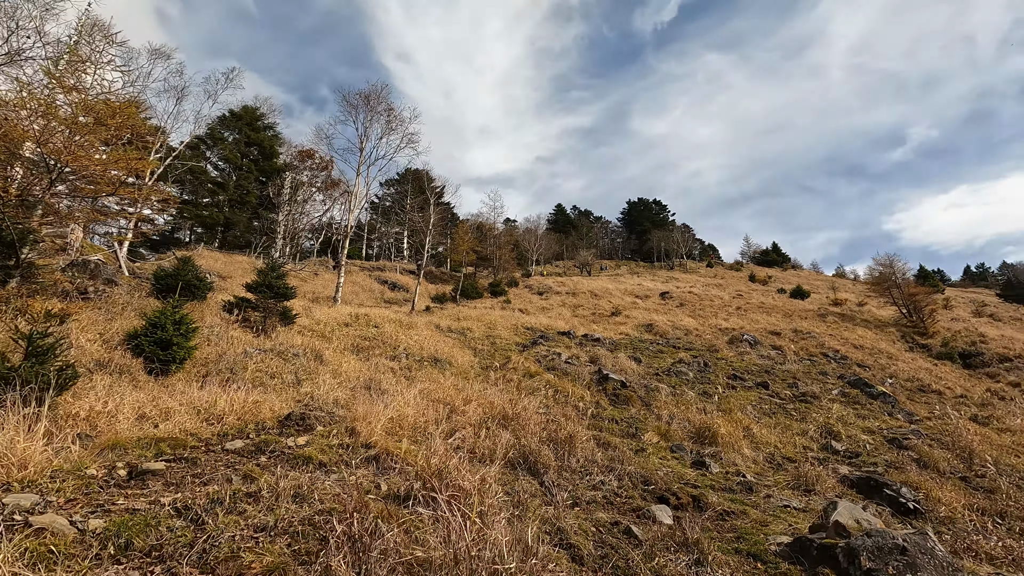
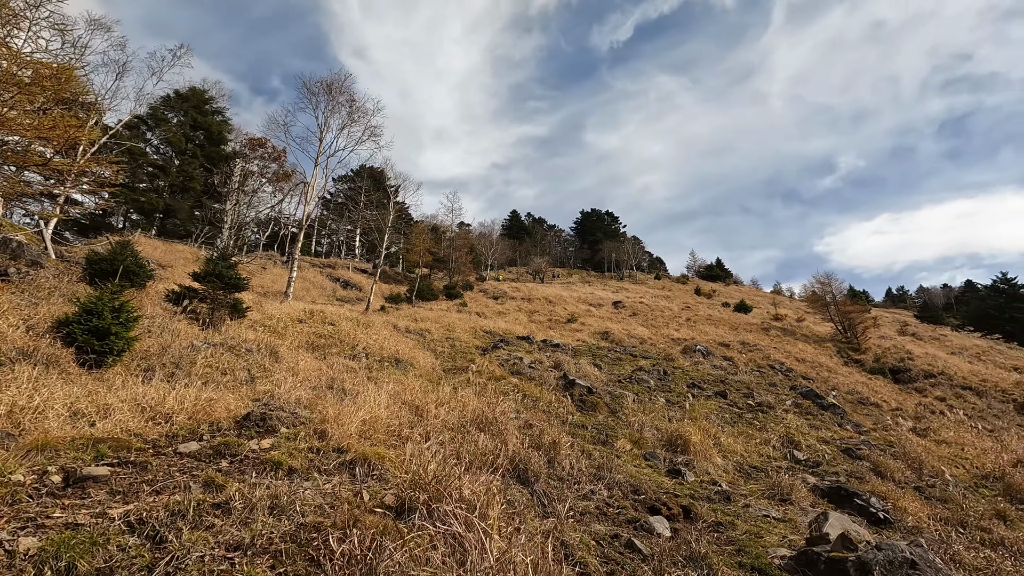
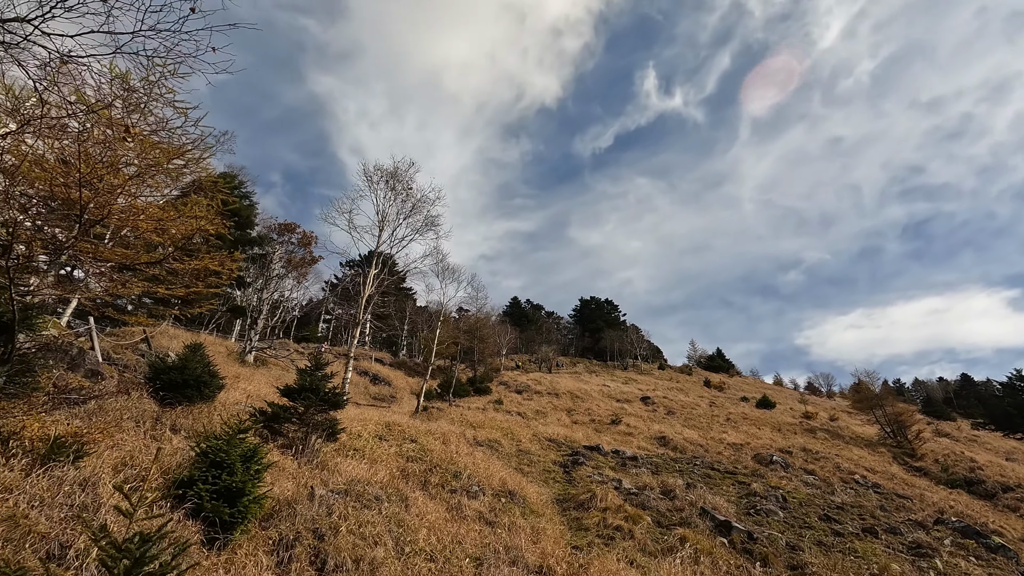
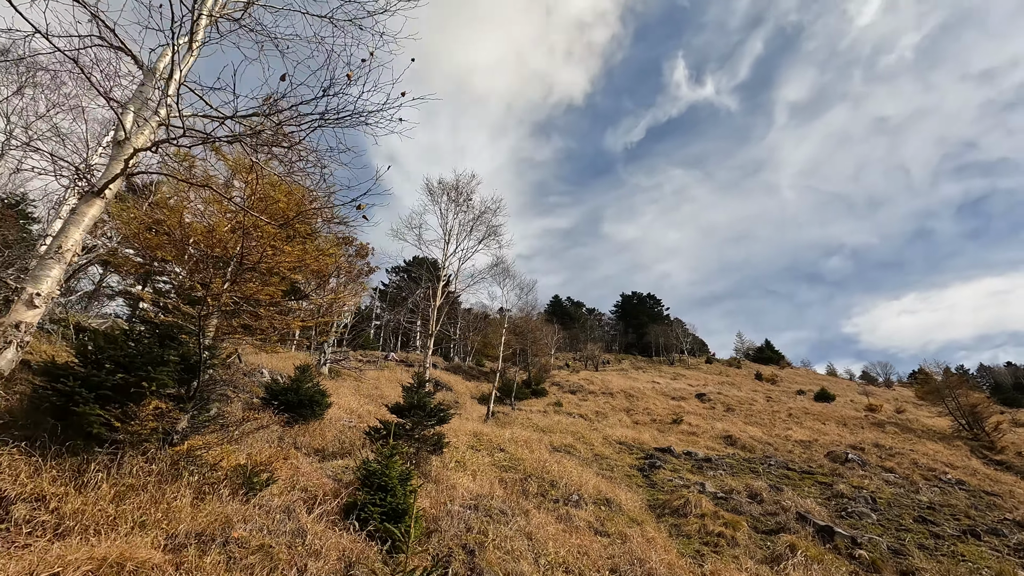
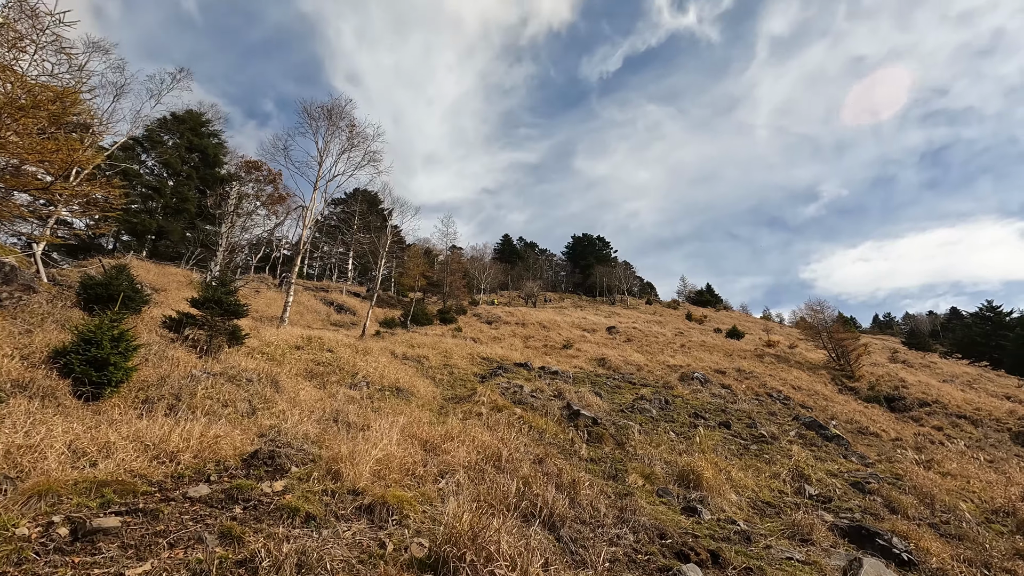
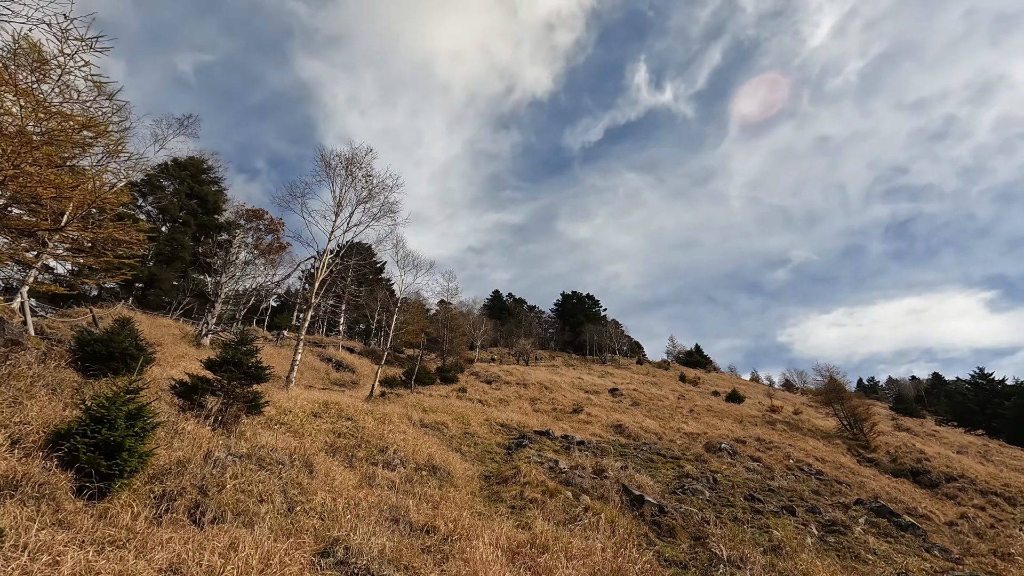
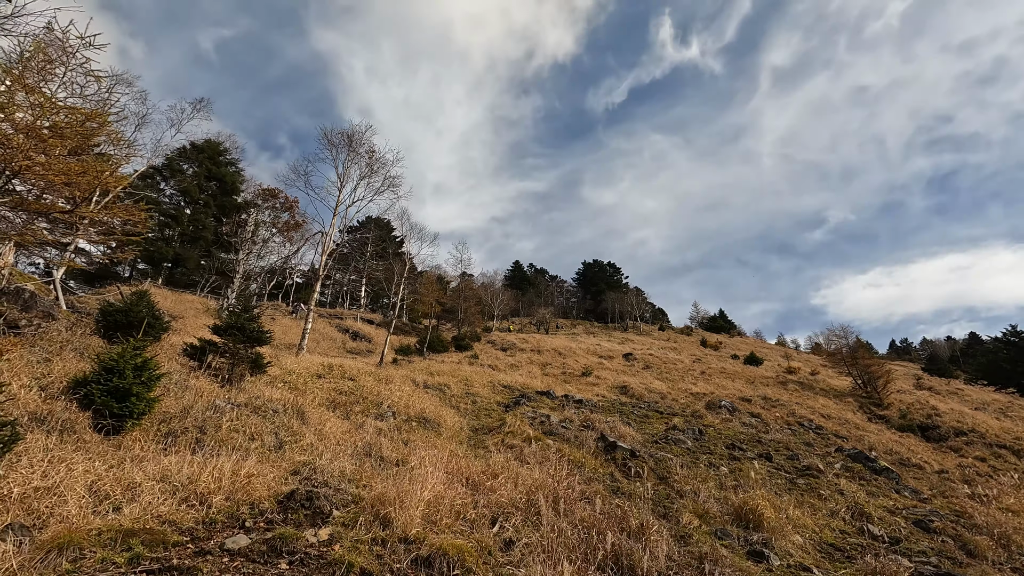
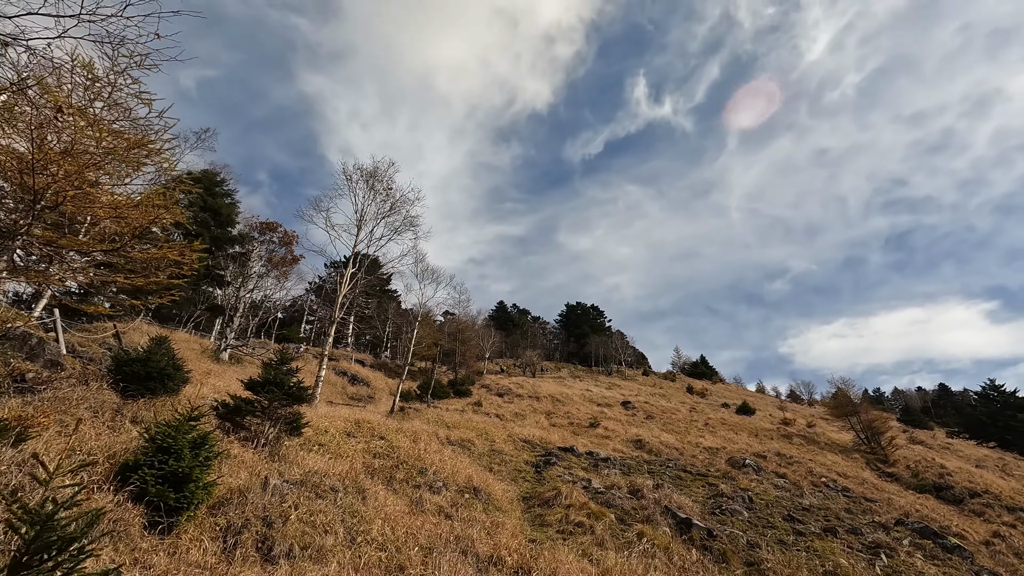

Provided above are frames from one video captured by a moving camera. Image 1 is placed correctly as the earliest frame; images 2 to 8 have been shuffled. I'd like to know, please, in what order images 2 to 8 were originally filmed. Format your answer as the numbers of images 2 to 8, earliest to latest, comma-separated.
2, 5, 7, 6, 8, 3, 4
